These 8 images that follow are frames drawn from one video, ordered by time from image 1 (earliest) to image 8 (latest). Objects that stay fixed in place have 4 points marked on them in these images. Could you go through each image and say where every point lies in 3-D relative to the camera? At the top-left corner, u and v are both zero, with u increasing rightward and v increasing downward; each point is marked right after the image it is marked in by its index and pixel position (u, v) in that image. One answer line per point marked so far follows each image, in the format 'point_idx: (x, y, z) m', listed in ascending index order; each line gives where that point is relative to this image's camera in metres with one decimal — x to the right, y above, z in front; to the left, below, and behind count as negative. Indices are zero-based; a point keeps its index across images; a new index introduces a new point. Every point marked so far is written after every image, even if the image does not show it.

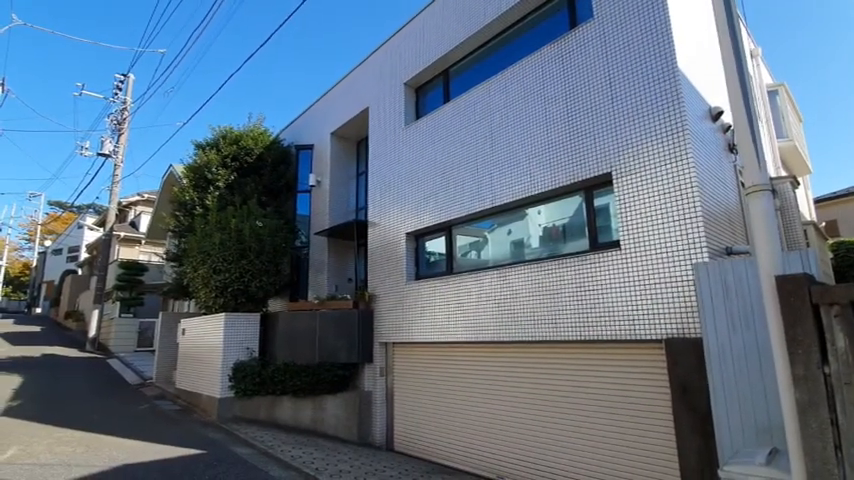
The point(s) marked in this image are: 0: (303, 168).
0: (-3.4, +2.0, +12.2) m
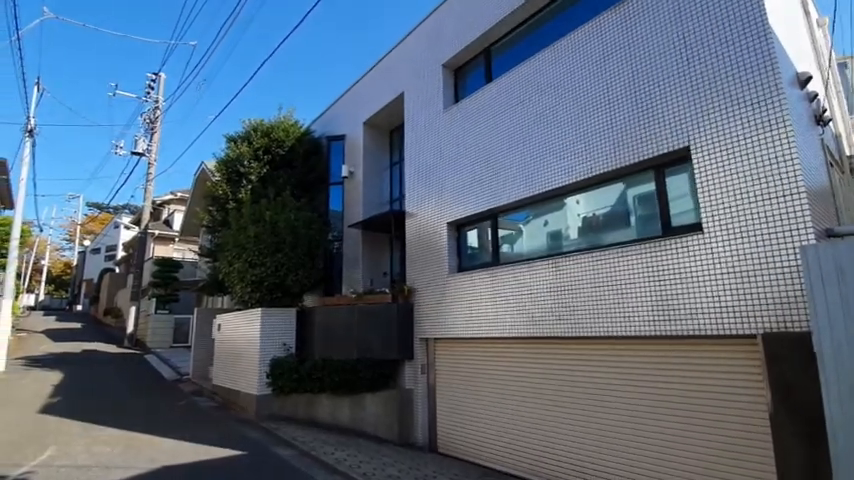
0: (-2.5, +2.2, +11.9) m
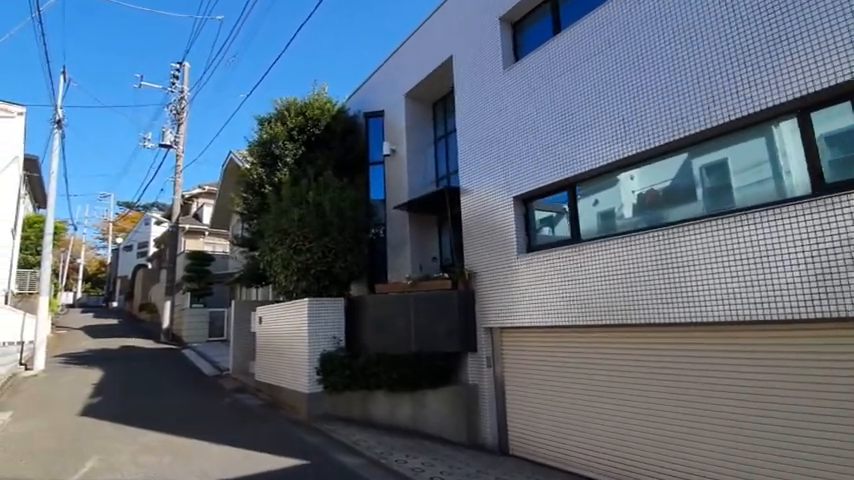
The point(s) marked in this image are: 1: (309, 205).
0: (-1.3, +2.6, +11.0) m
1: (-2.1, +0.6, +7.9) m
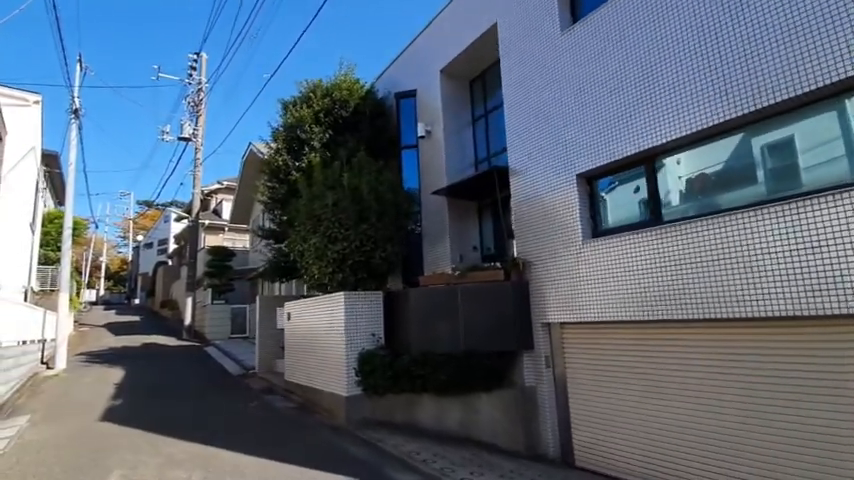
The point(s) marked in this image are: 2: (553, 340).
0: (-0.4, +2.9, +10.2) m
1: (-1.3, +0.9, +7.2) m
2: (+1.9, -1.5, +6.7) m
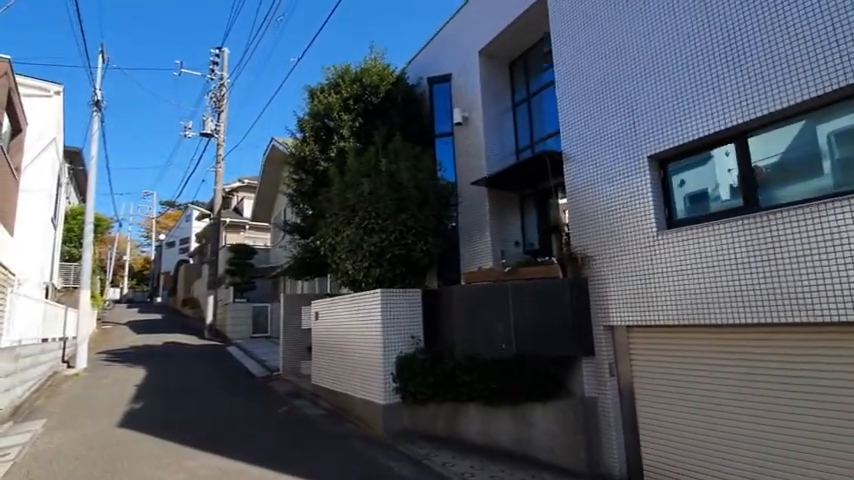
0: (+0.3, +3.0, +9.5) m
1: (-0.7, +1.0, +6.5) m
2: (+2.6, -1.4, +5.9) m
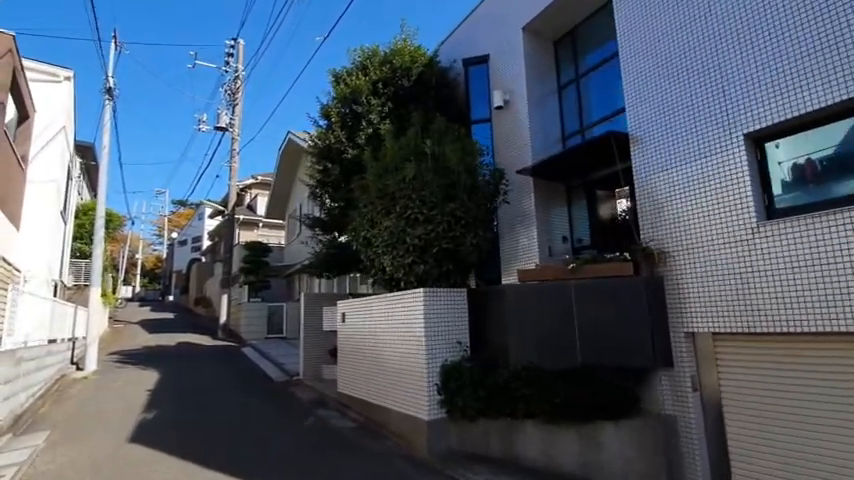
0: (+1.1, +3.1, +8.8) m
1: (0.0, +1.1, +5.7) m
2: (+3.2, -1.3, +5.1) m
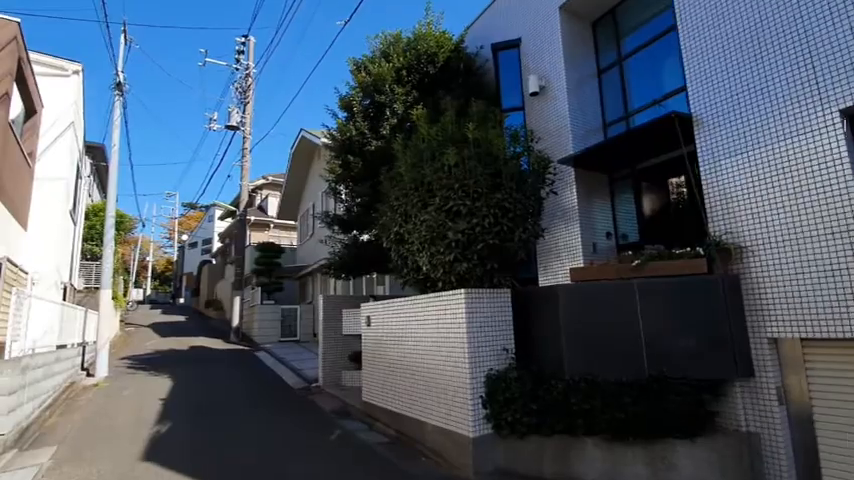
0: (+1.6, +3.1, +8.2) m
1: (+0.5, +1.1, +5.2) m
2: (+3.7, -1.3, +4.4) m
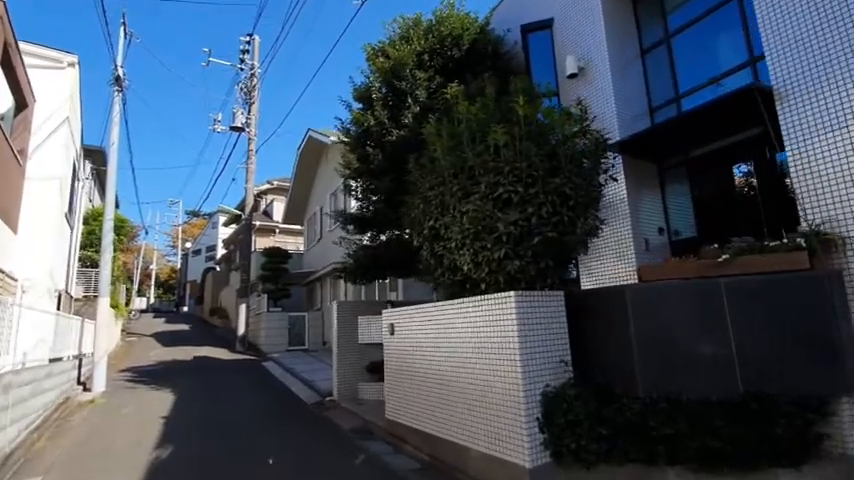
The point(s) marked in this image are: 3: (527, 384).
0: (+2.0, +3.1, +7.5) m
1: (+0.9, +1.2, +4.4) m
2: (+4.1, -1.2, +3.7) m
3: (+1.0, -1.4, +4.3) m
